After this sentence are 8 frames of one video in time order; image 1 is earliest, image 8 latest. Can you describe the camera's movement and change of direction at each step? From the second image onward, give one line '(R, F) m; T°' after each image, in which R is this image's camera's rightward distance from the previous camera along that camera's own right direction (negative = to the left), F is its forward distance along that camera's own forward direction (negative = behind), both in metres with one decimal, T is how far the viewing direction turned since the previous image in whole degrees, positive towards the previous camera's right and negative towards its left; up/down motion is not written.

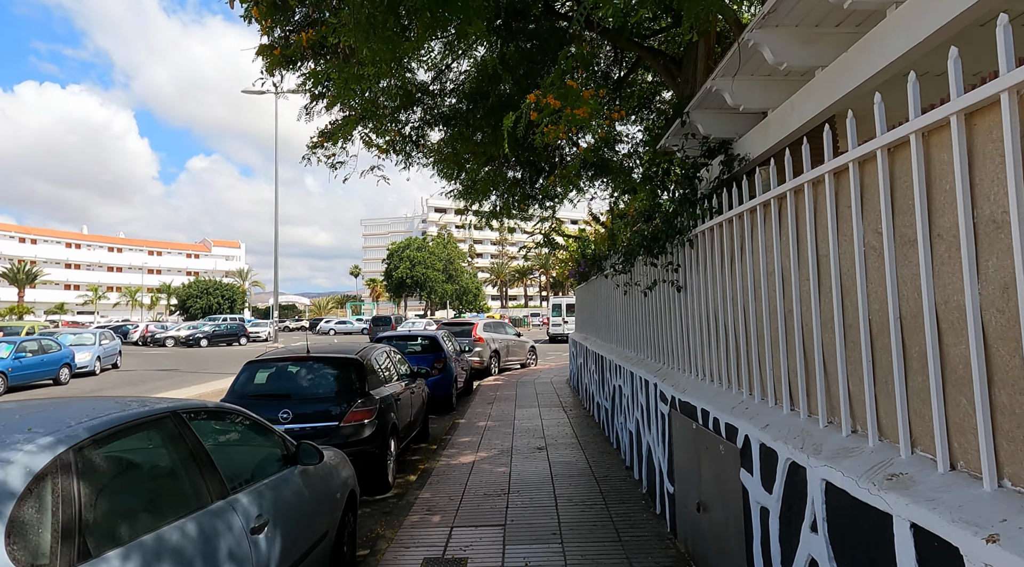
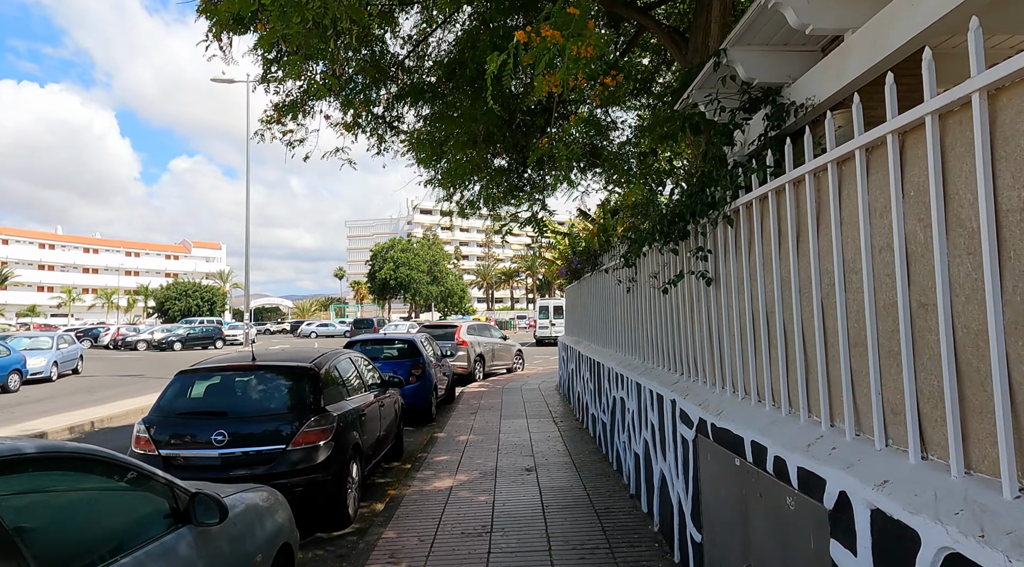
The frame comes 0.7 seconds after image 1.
(0.0, +0.8) m; +1°
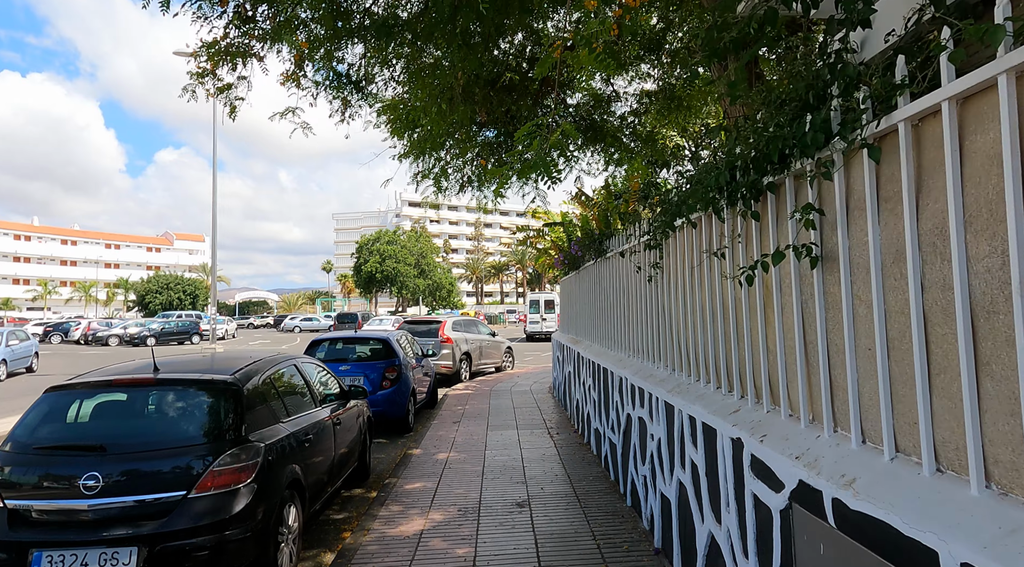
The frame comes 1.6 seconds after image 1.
(0.0, +1.1) m; +1°
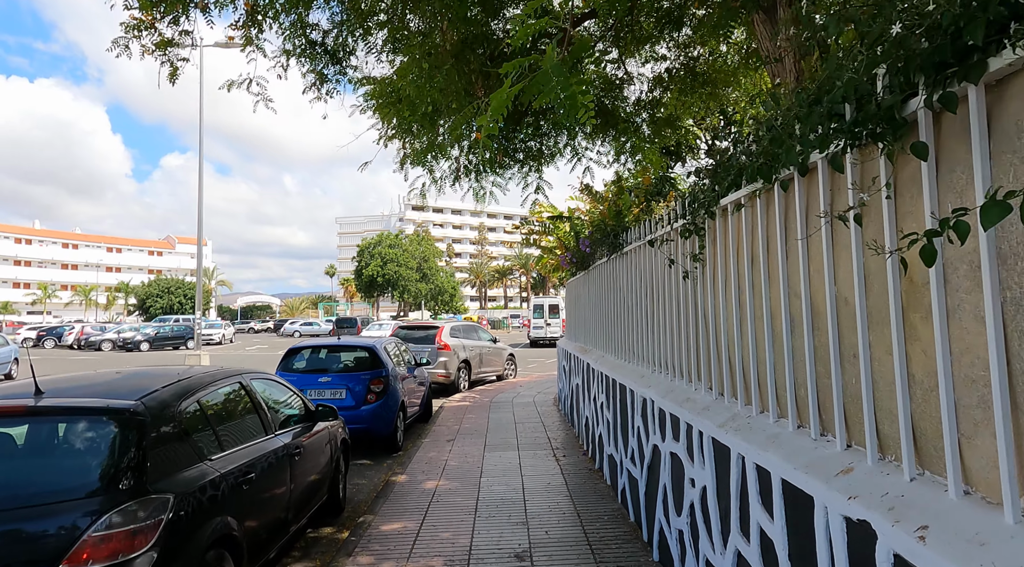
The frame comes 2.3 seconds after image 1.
(0.0, +0.8) m; 0°
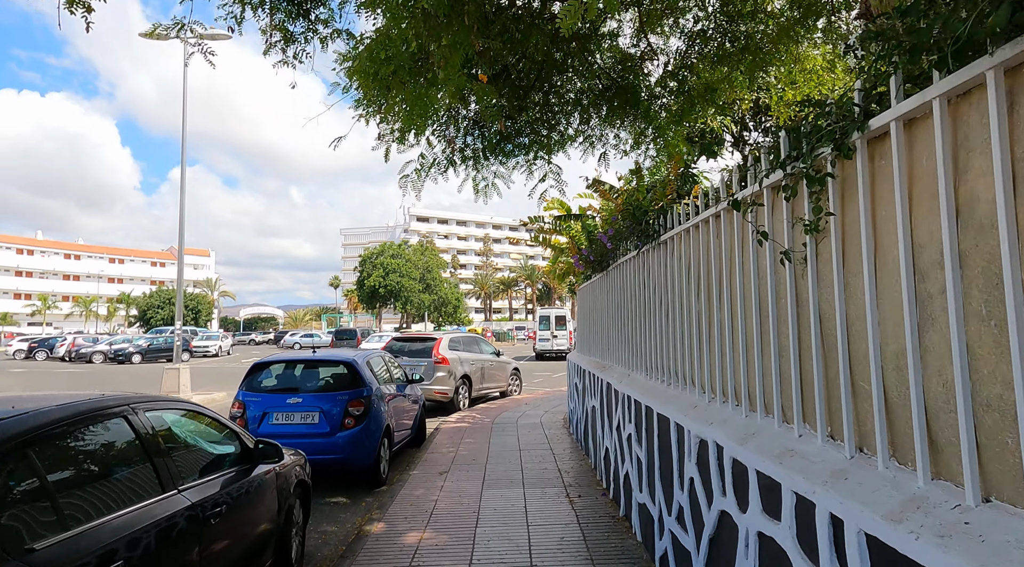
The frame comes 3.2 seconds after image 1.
(0.0, +1.0) m; 0°
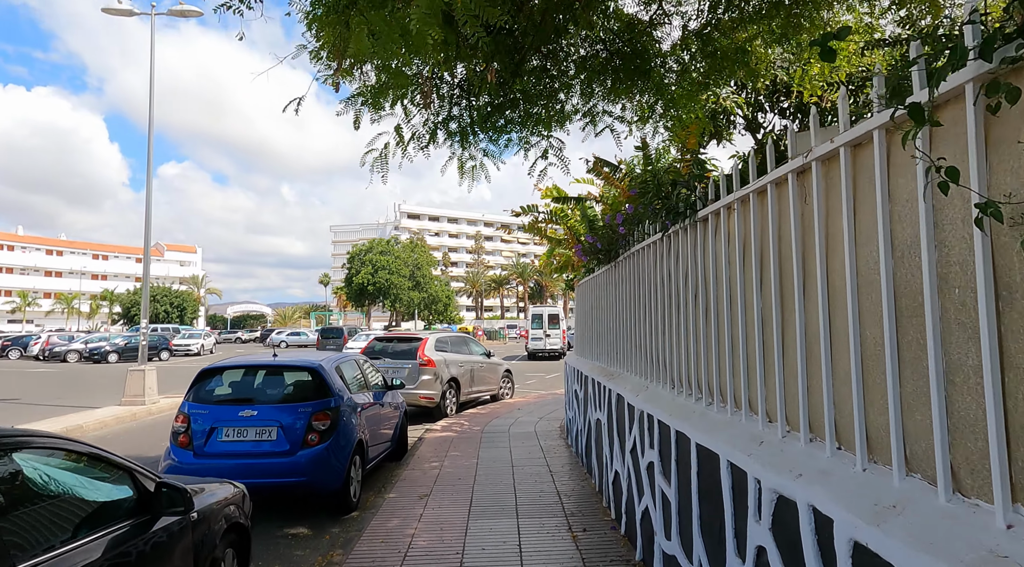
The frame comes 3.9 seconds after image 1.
(0.0, +0.8) m; +1°
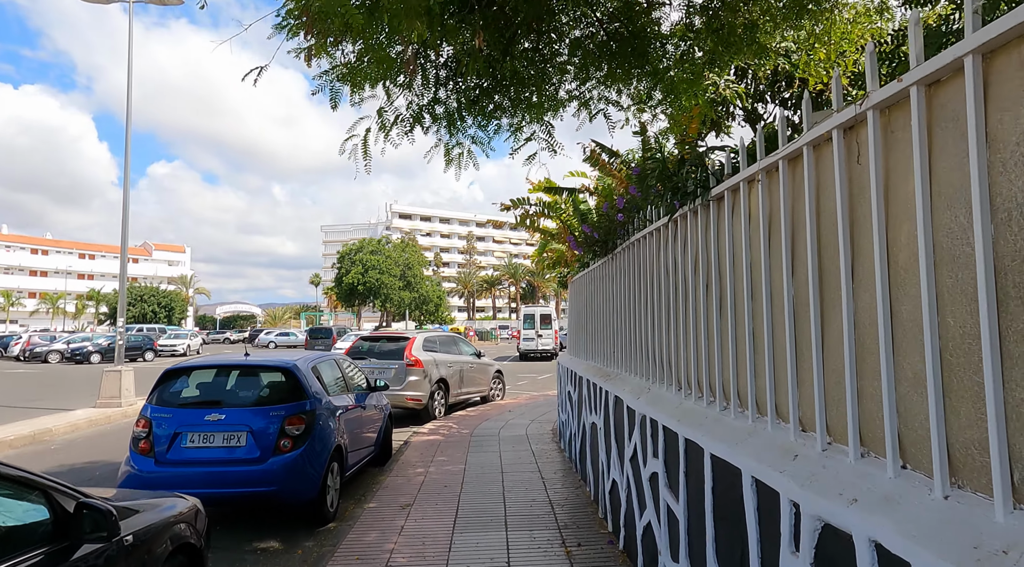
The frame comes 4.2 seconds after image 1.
(0.0, +0.3) m; +1°
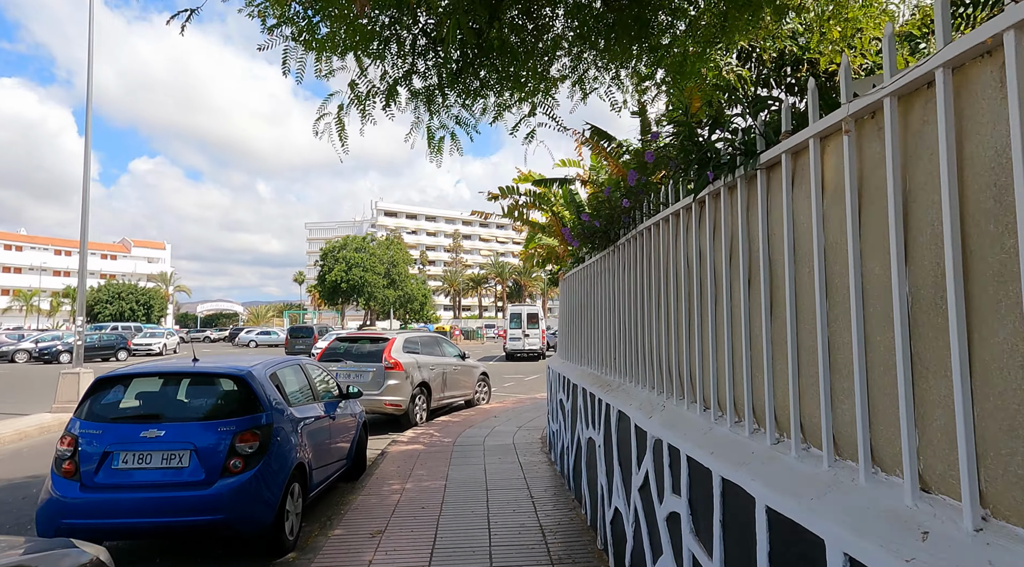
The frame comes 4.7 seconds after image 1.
(0.0, +0.6) m; +1°
